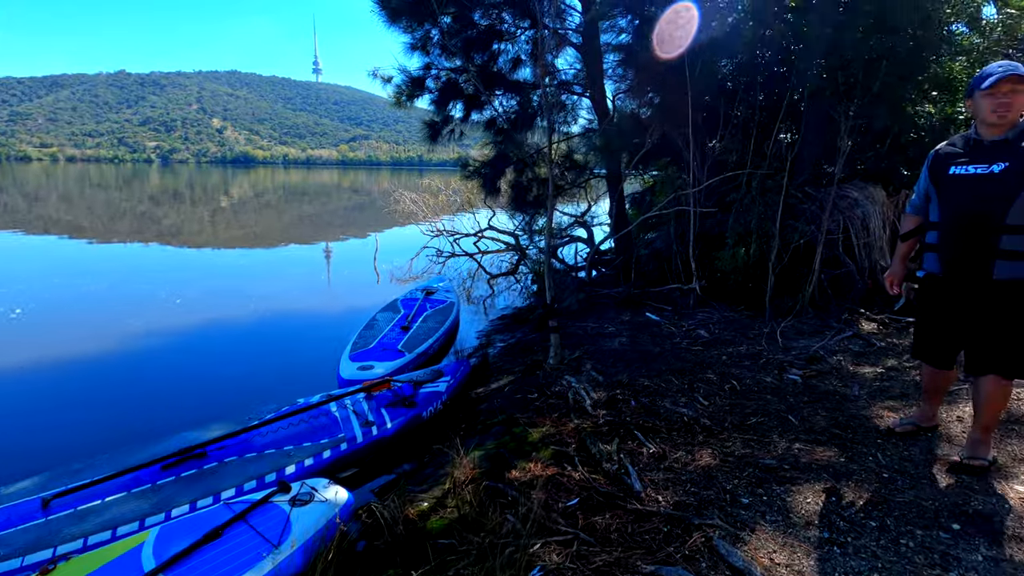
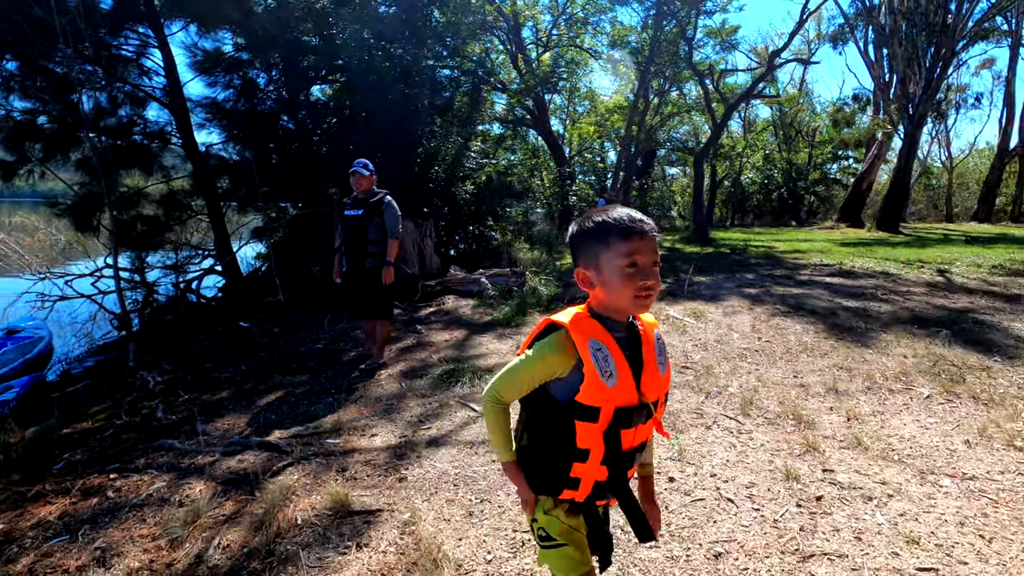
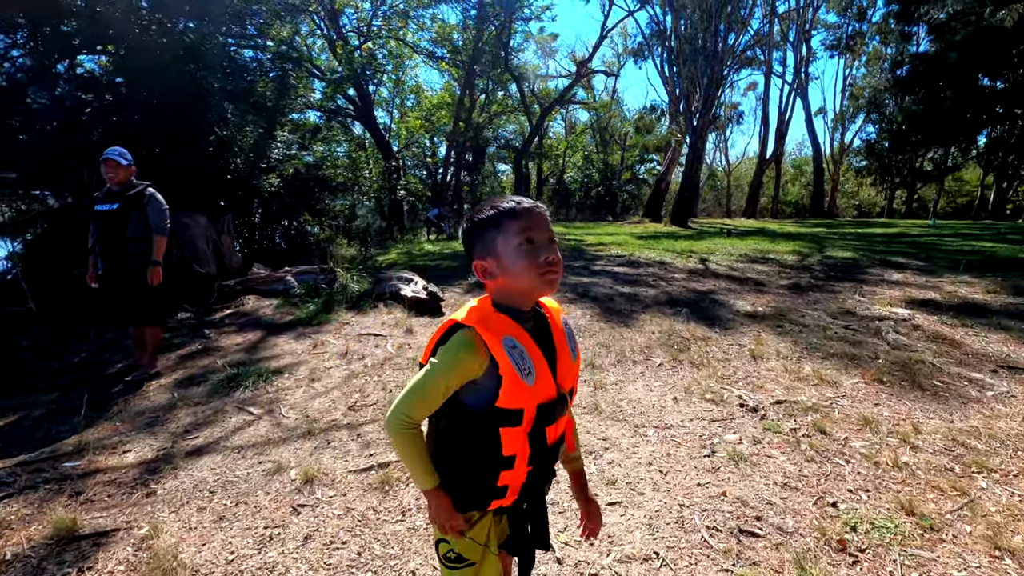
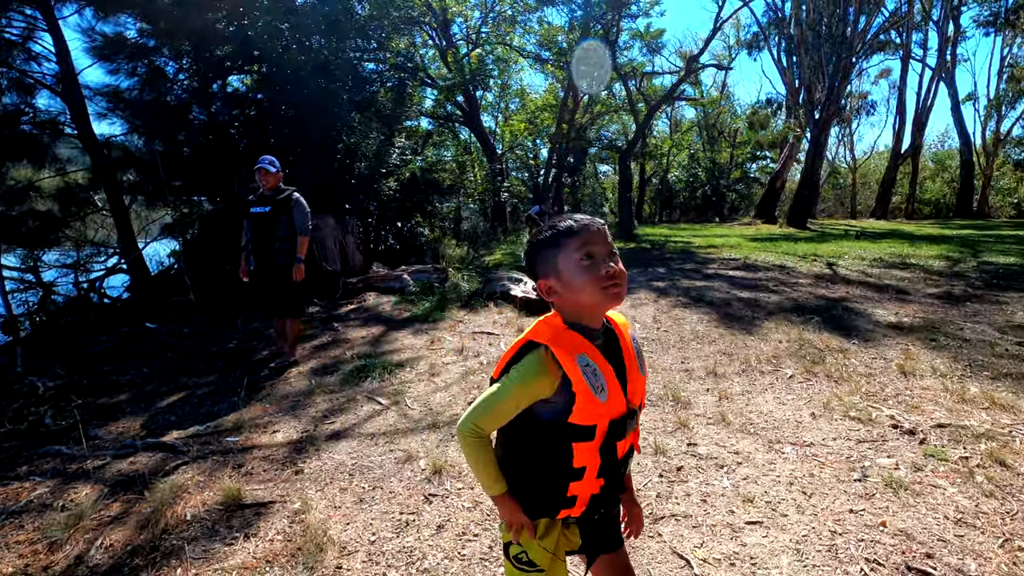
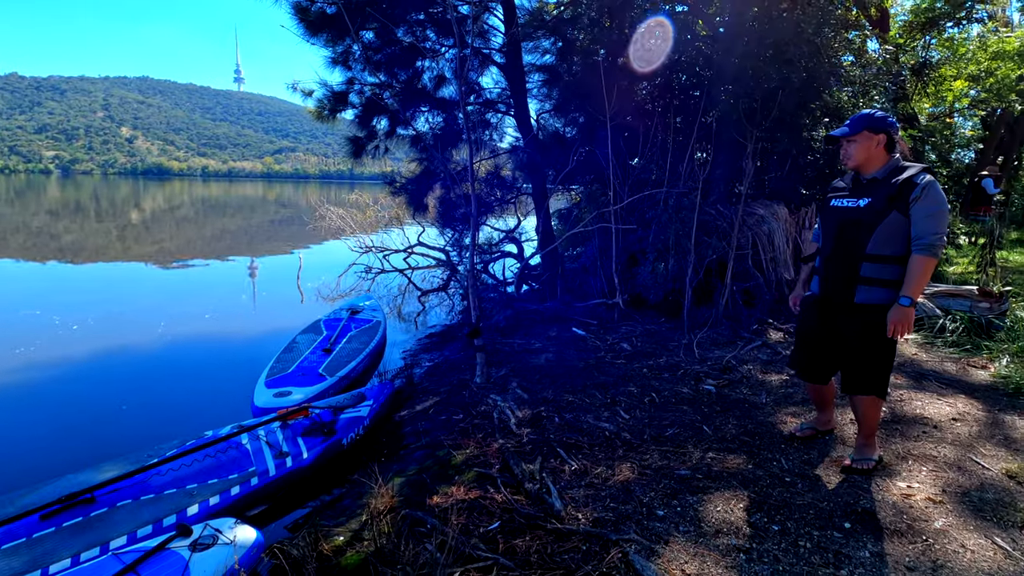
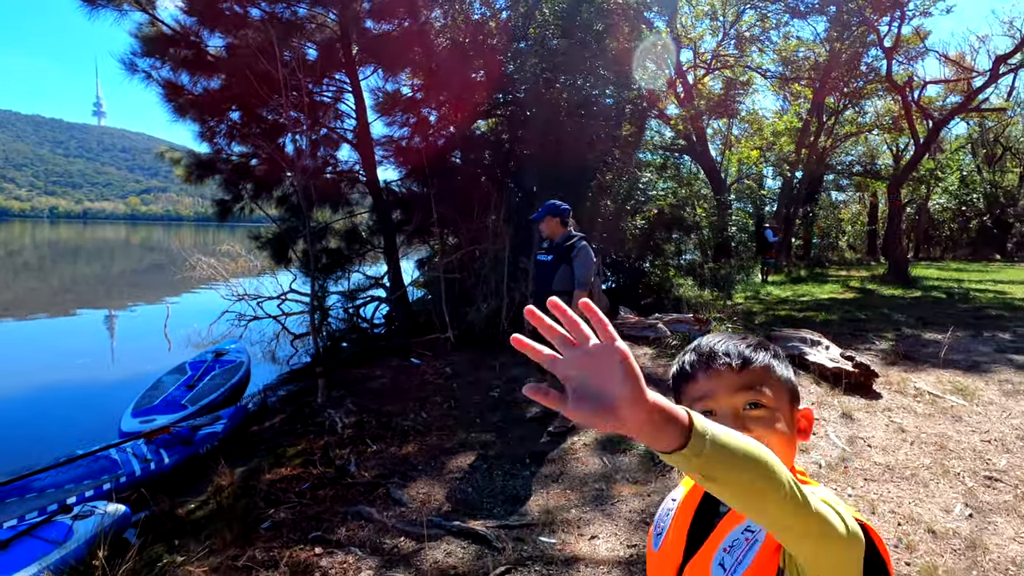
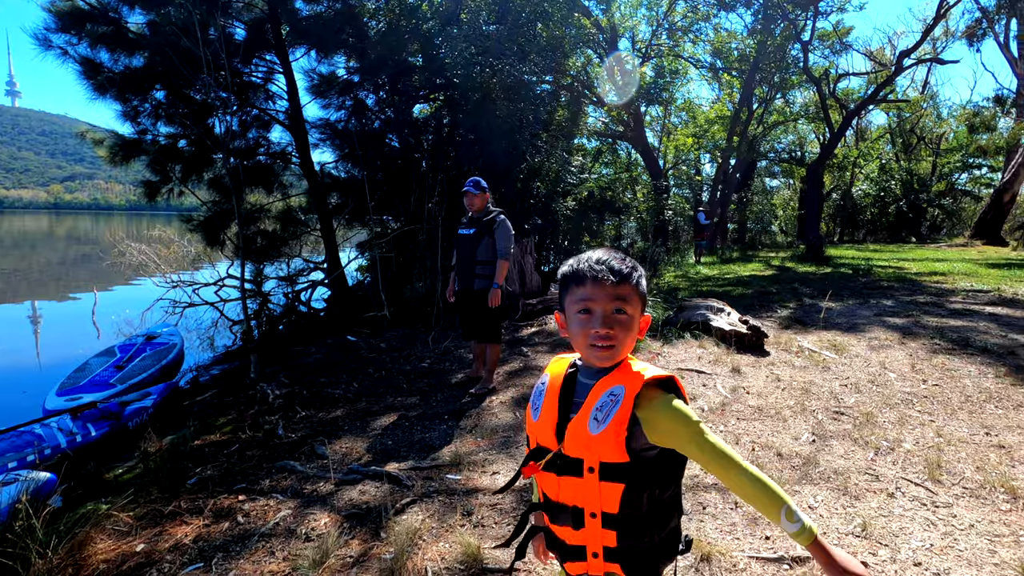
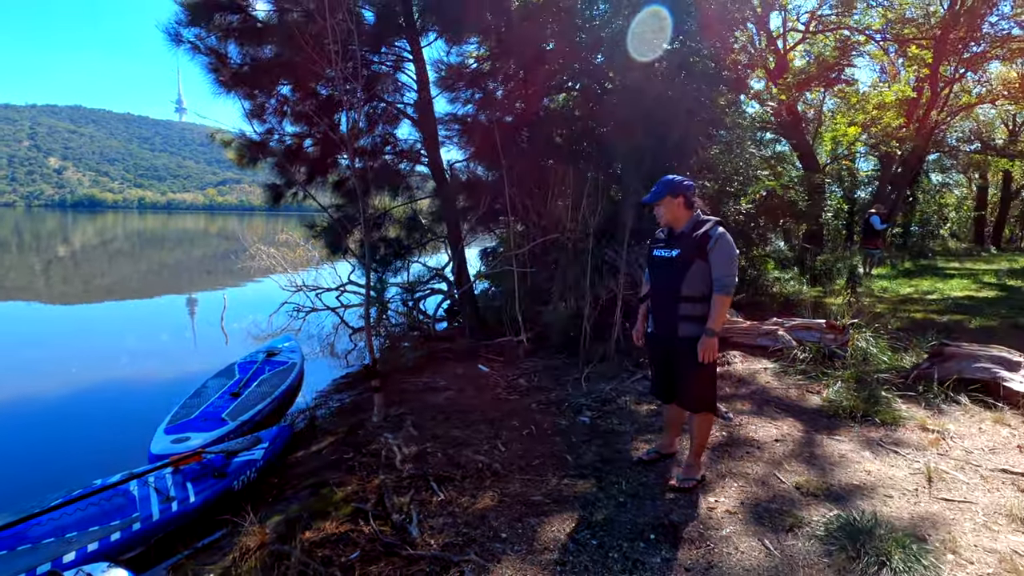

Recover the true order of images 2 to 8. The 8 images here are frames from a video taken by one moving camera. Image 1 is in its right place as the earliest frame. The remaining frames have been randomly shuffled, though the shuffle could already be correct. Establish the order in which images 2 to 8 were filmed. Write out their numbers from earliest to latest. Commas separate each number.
5, 8, 6, 7, 2, 4, 3
